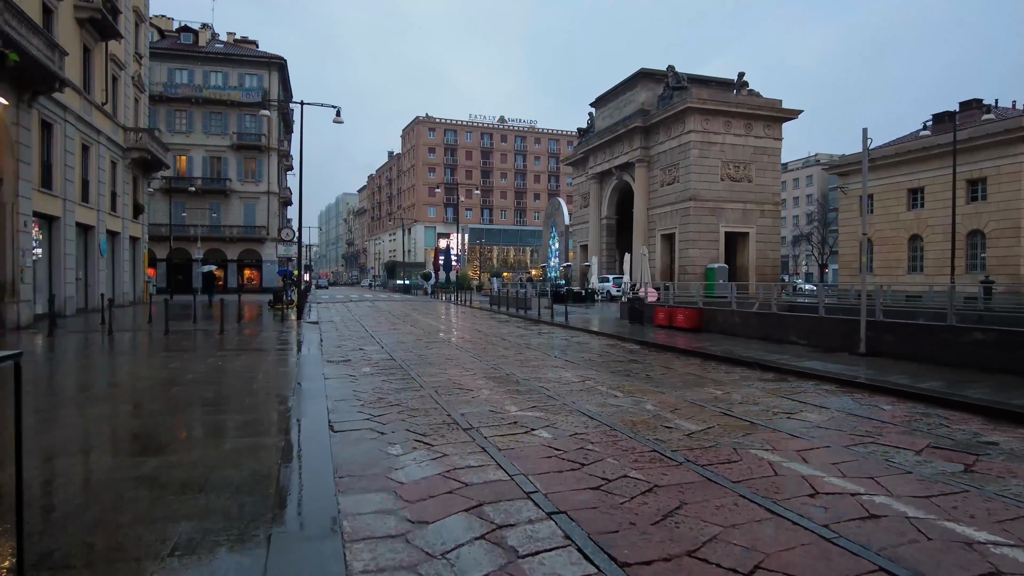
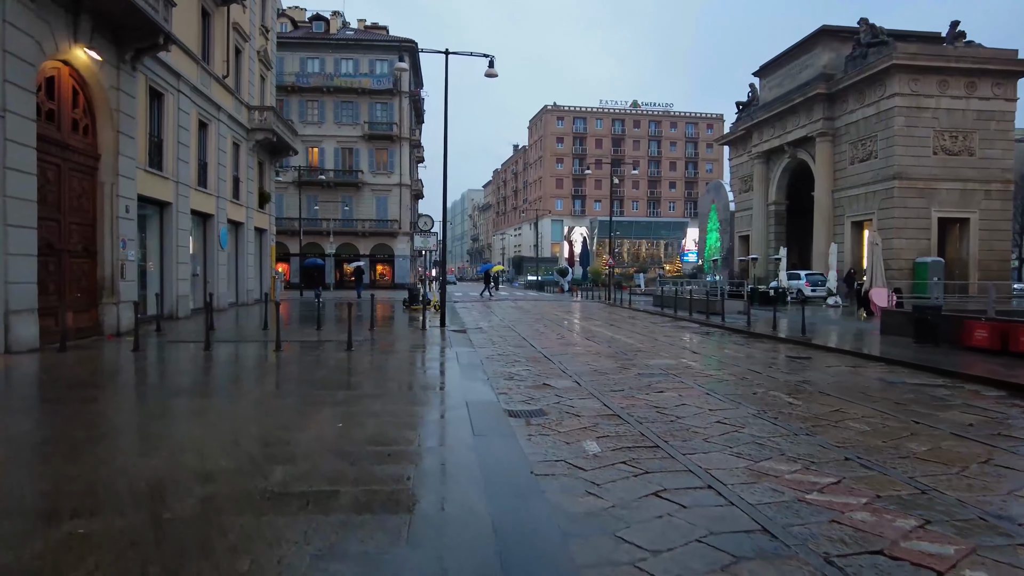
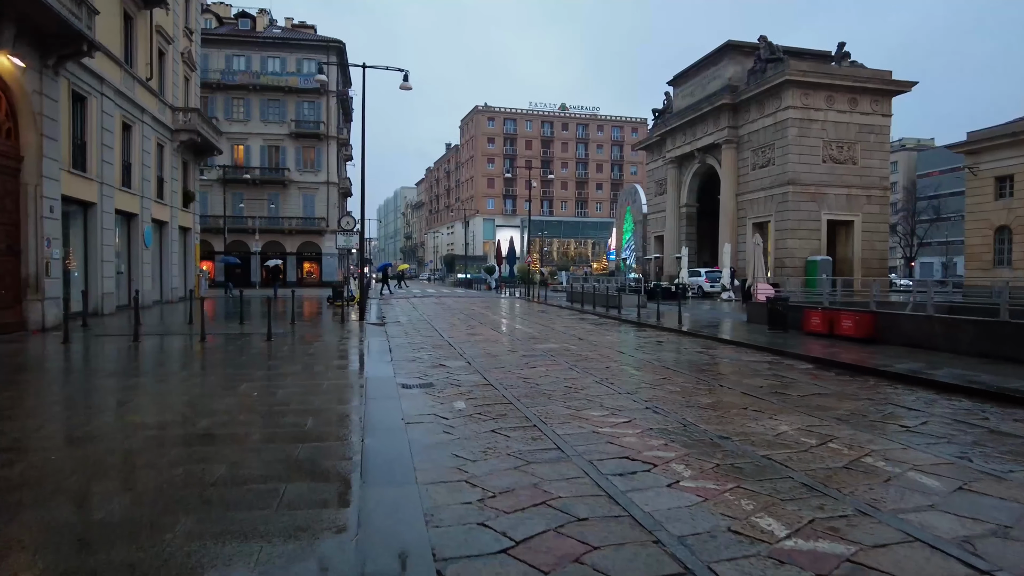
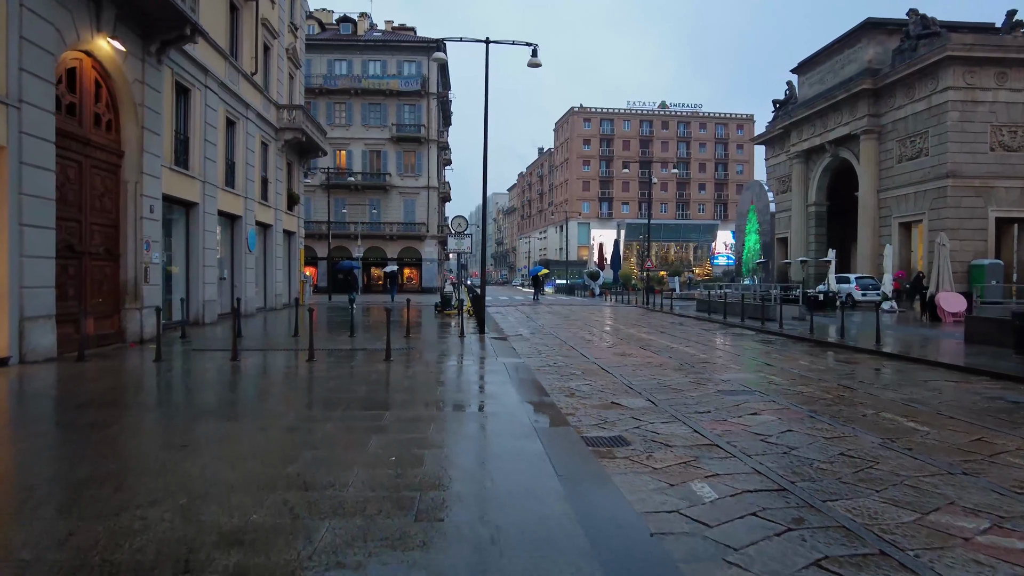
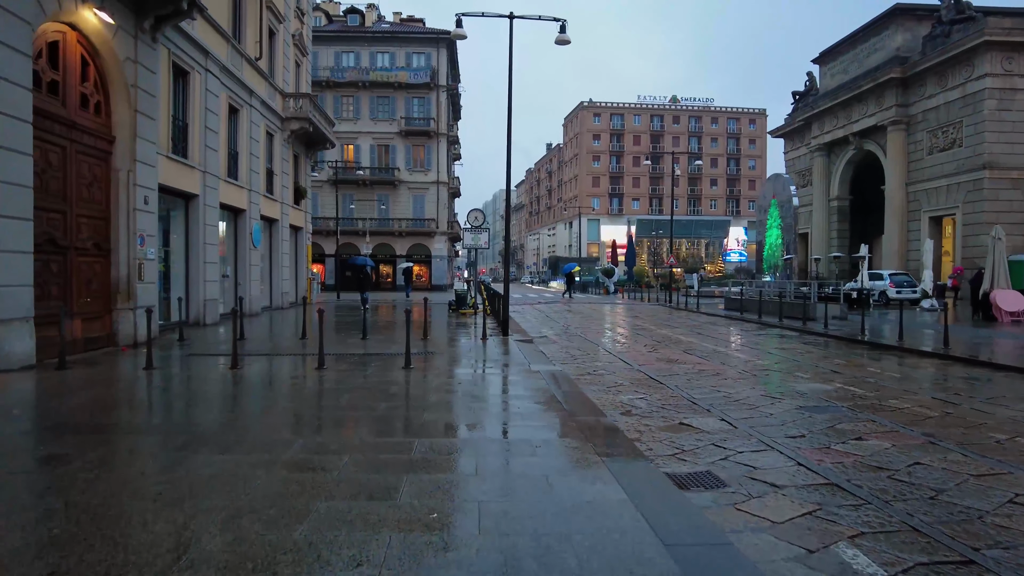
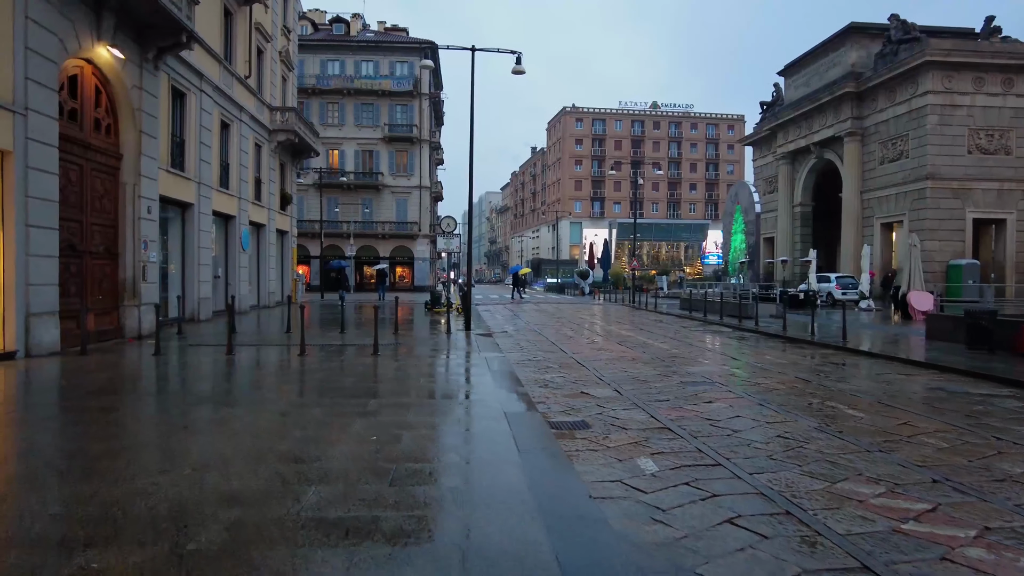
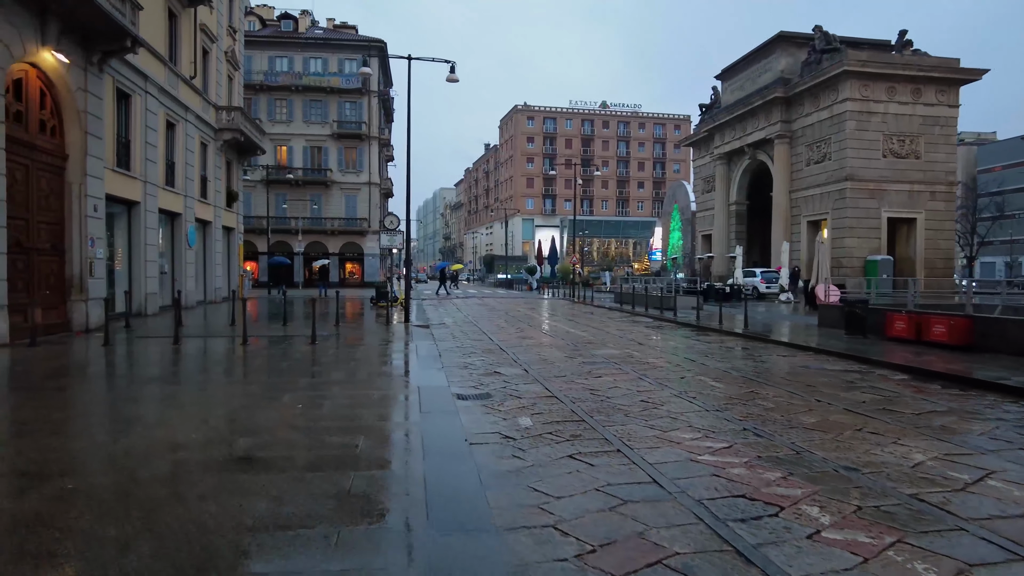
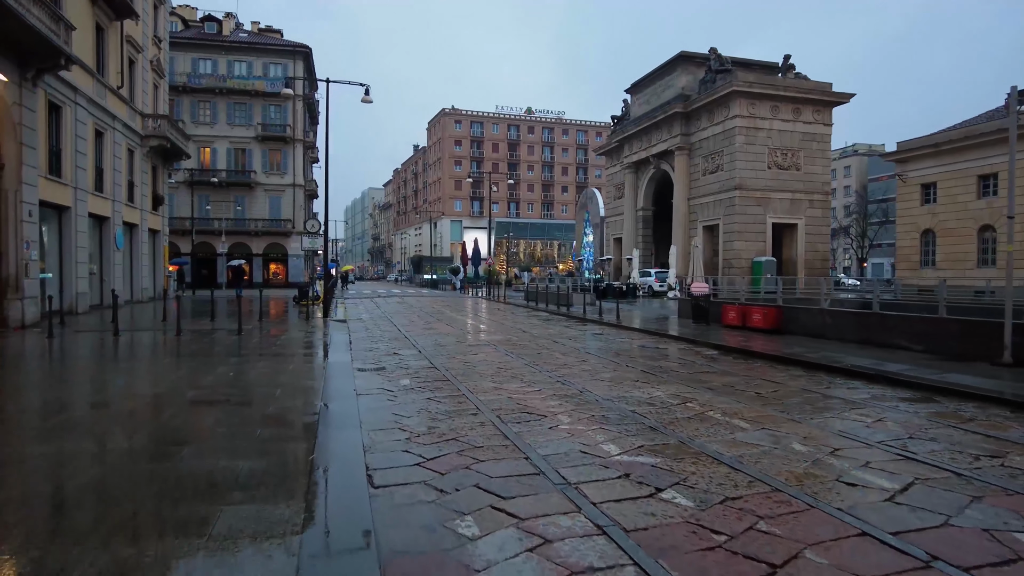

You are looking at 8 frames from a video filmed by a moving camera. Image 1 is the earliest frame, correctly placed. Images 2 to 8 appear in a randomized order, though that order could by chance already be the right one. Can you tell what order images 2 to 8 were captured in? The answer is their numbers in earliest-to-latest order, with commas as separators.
8, 3, 7, 2, 6, 4, 5
